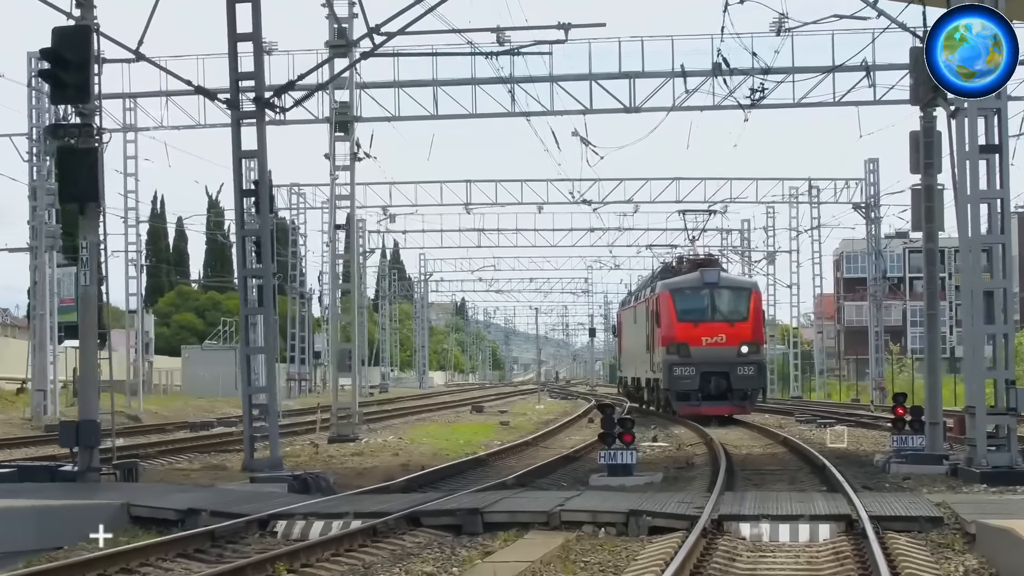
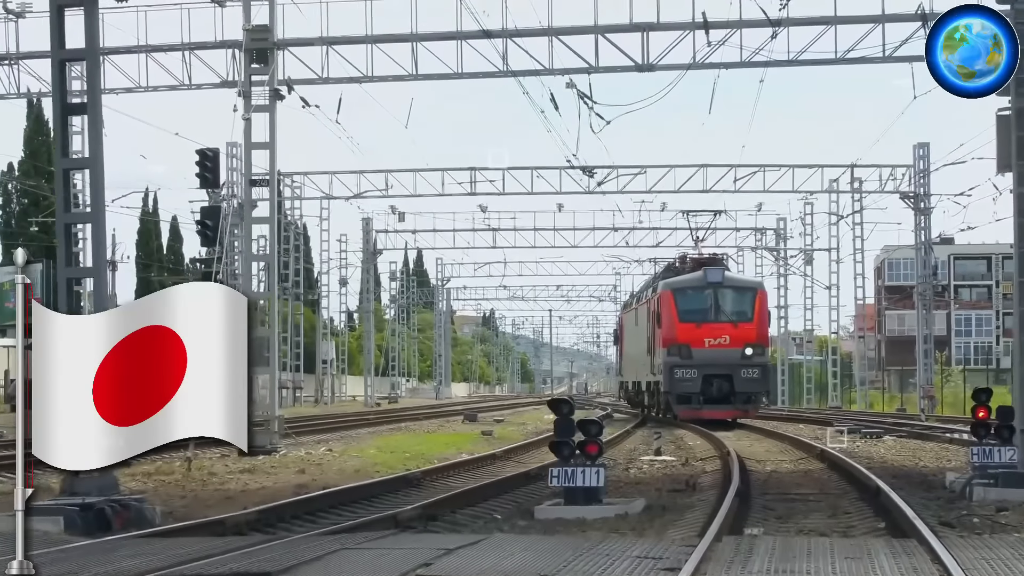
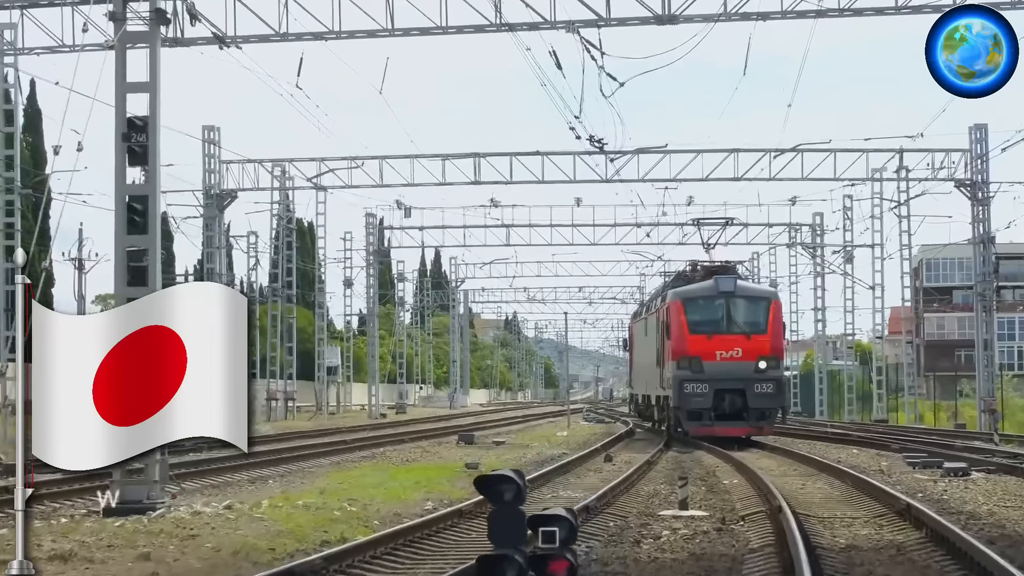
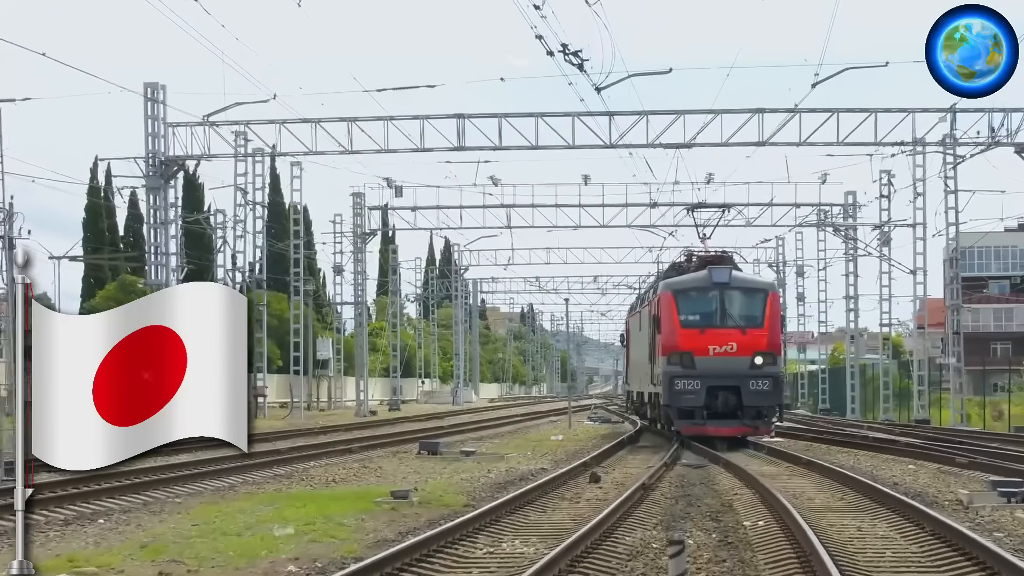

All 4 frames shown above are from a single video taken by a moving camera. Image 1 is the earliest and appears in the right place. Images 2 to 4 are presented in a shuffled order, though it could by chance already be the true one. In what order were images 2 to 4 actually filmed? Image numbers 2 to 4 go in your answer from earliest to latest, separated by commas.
2, 3, 4
